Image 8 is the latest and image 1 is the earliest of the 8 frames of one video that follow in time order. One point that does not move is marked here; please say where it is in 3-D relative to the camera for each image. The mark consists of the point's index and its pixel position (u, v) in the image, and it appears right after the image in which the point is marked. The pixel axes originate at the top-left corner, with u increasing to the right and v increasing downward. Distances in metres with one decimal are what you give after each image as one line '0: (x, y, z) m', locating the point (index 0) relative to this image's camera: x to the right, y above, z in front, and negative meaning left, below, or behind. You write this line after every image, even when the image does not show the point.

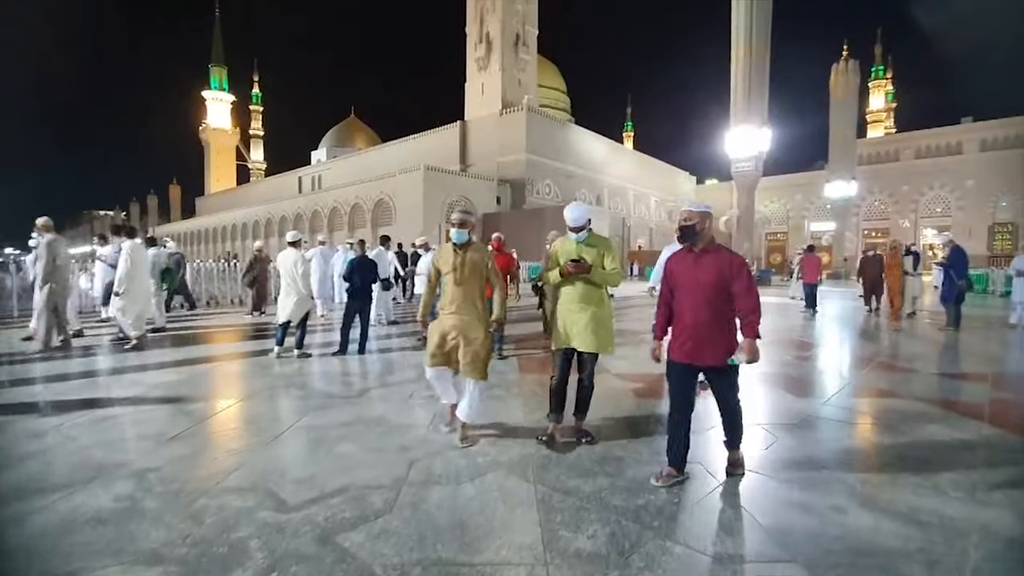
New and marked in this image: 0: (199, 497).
0: (-1.1, -0.7, +1.9) m
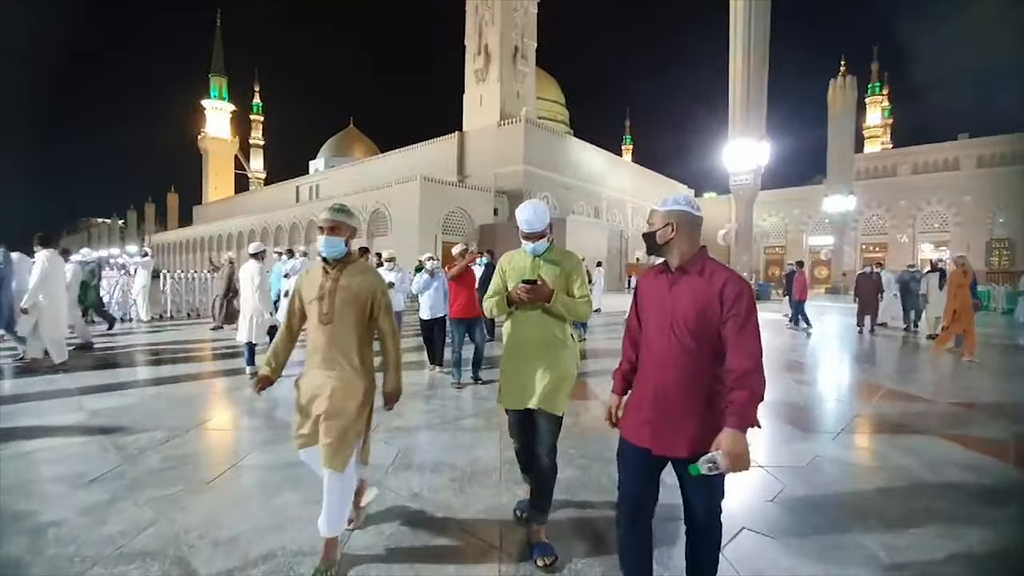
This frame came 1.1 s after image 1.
0: (-1.2, -0.8, +1.6) m
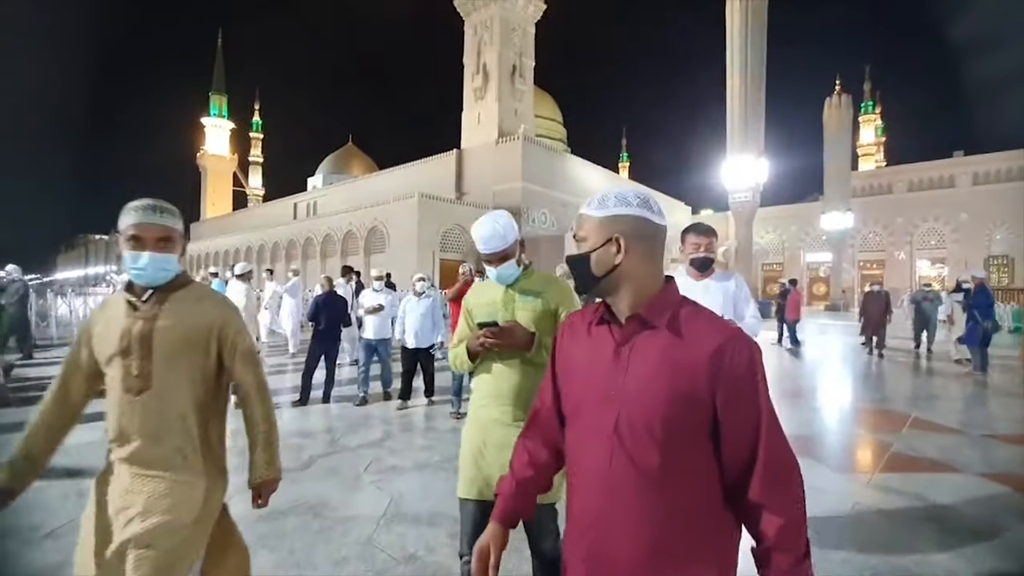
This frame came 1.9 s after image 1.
0: (-1.2, -0.9, +1.4) m
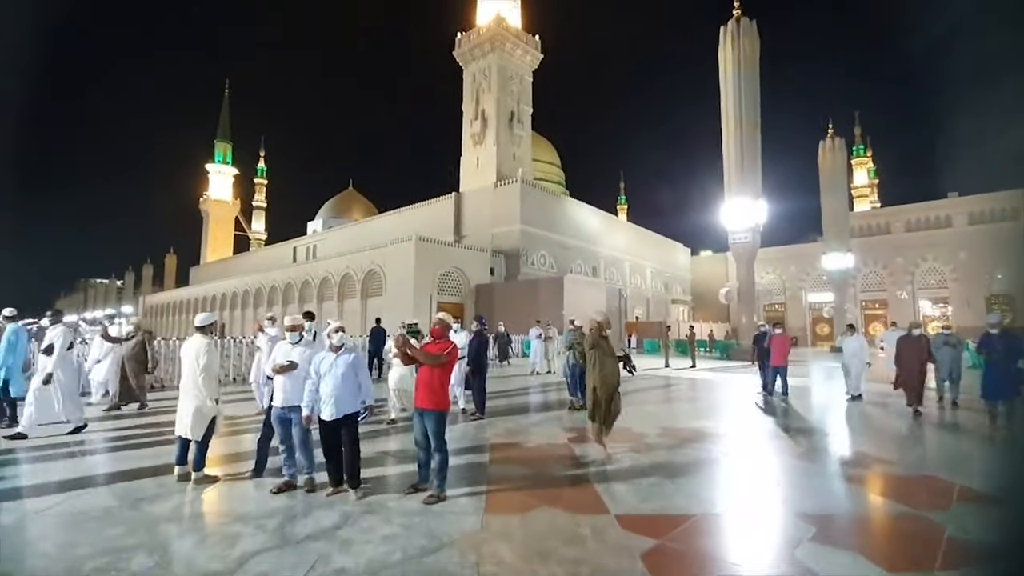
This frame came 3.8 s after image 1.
0: (-1.2, -1.0, +0.9) m
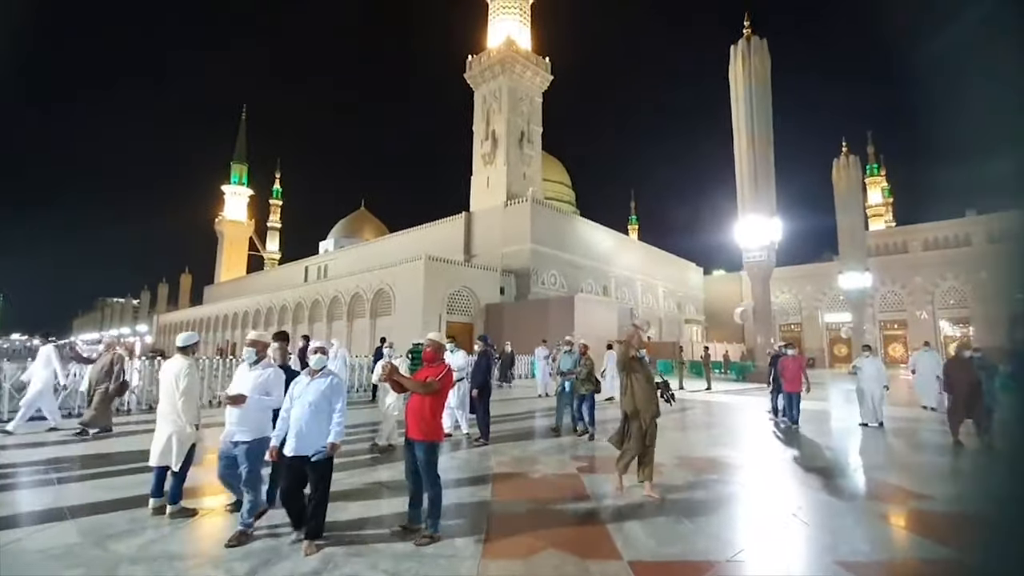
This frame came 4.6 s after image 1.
0: (-1.3, -1.0, +0.5) m
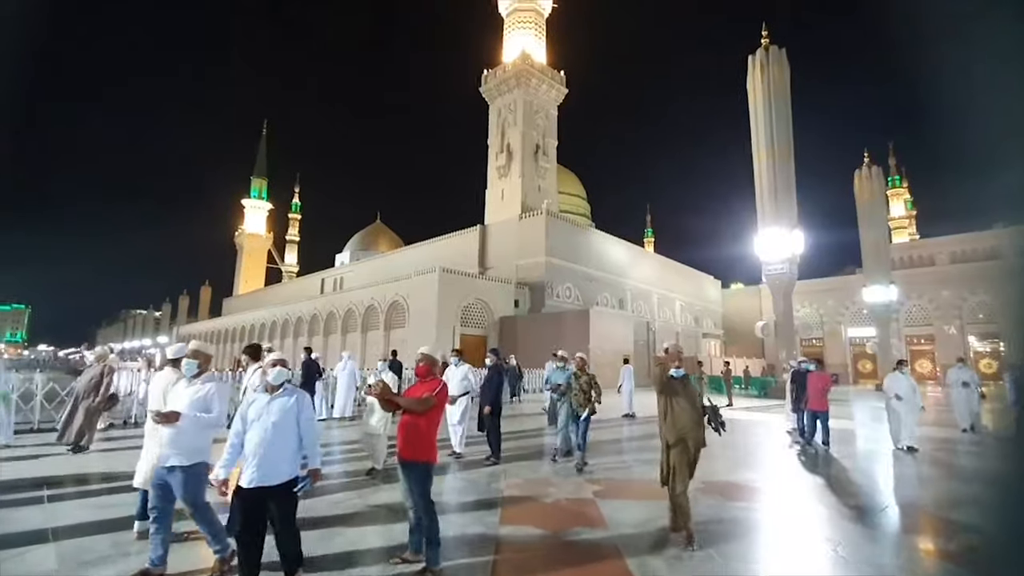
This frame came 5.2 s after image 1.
0: (-1.3, -1.0, +0.2) m
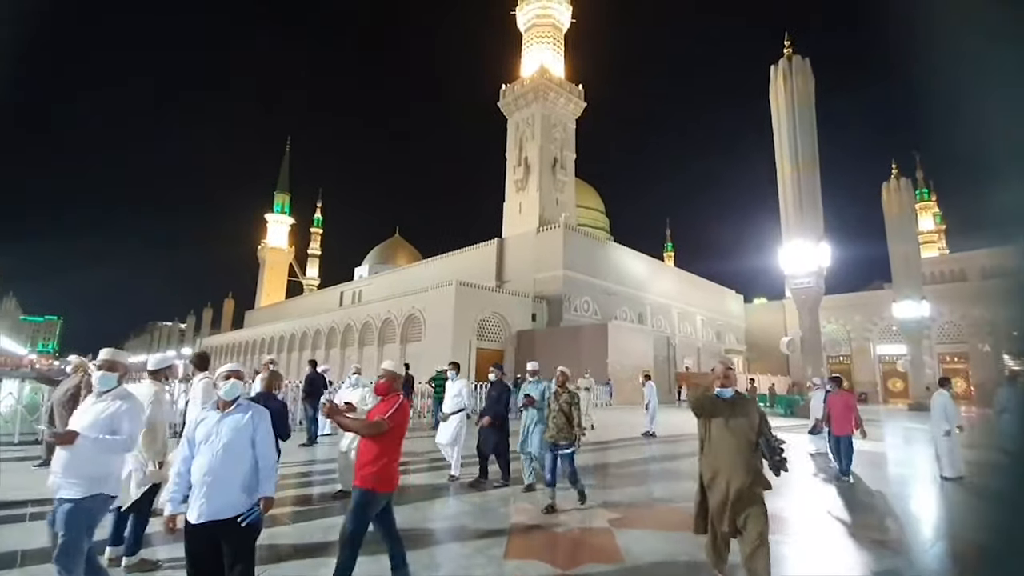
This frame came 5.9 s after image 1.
0: (-1.4, -1.0, -0.3) m
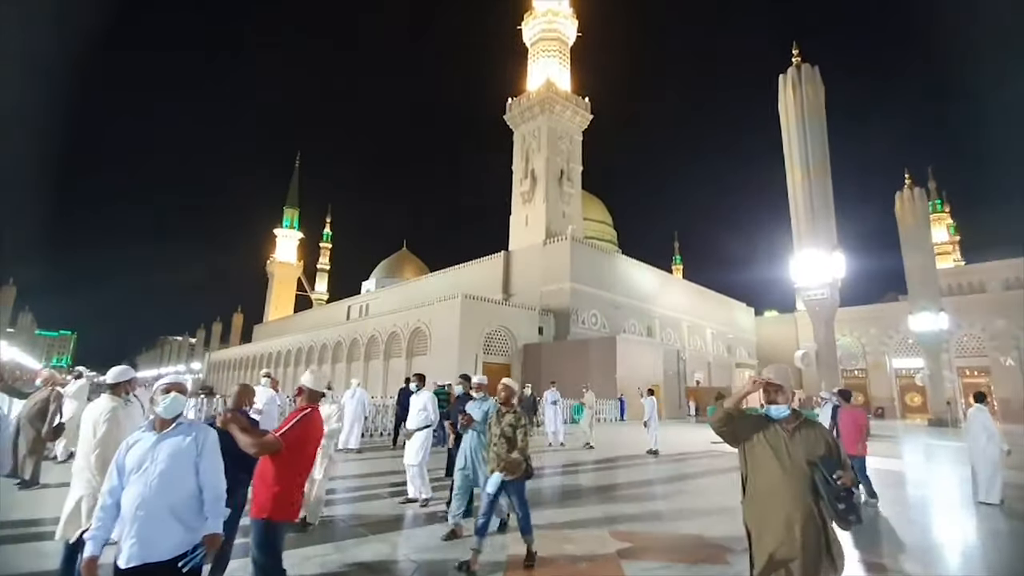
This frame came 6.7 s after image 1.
0: (-1.5, -0.9, -0.7) m
